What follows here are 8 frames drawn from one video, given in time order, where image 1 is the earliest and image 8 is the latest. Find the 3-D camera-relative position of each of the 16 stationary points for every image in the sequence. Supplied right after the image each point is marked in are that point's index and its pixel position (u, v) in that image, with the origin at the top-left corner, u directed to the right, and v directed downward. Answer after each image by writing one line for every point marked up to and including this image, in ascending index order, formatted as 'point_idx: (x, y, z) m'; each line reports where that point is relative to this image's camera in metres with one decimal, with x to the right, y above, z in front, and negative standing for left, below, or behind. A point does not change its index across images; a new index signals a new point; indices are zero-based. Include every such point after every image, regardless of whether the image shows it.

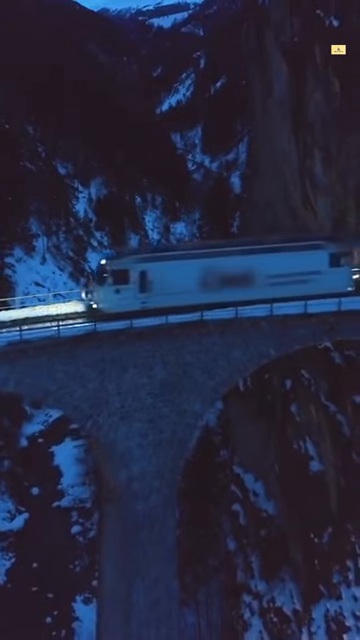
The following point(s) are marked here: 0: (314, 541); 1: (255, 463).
0: (+1.7, -2.8, +13.8) m
1: (+1.1, -2.2, +15.8) m
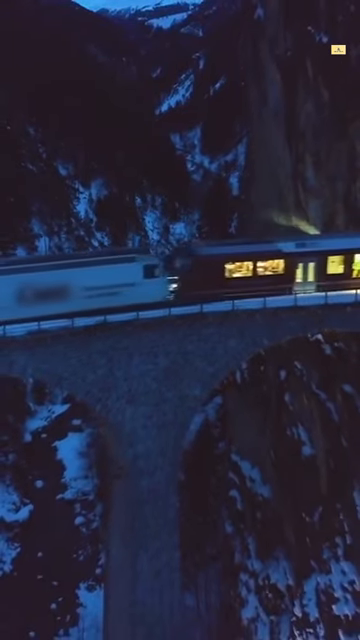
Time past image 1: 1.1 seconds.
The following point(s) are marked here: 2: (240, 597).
0: (+1.8, -2.8, +14.8) m
1: (+1.2, -2.1, +16.7) m
2: (+0.8, -3.9, +14.5) m
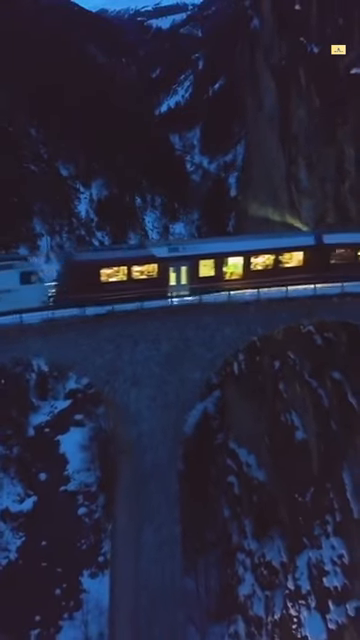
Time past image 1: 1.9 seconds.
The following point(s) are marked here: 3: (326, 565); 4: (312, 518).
0: (+1.8, -2.7, +15.7) m
1: (+1.2, -2.0, +17.6) m
2: (+0.8, -3.8, +15.4) m
3: (+2.0, -3.3, +14.2) m
4: (+1.9, -2.8, +15.0) m
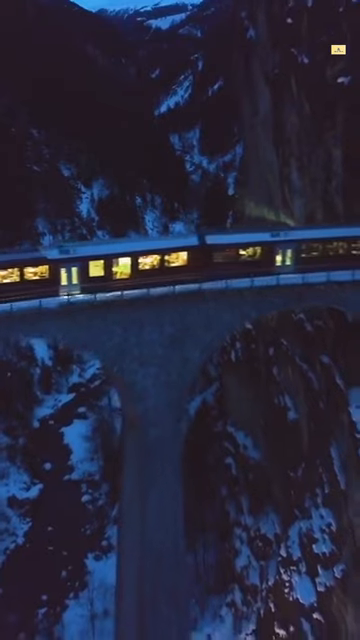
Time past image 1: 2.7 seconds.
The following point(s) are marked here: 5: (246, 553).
0: (+1.8, -2.5, +16.9) m
1: (+1.2, -1.9, +18.8) m
2: (+0.9, -3.6, +16.6) m
3: (+2.0, -3.2, +15.4) m
4: (+1.9, -2.7, +16.2) m
5: (+1.0, -3.7, +16.4) m
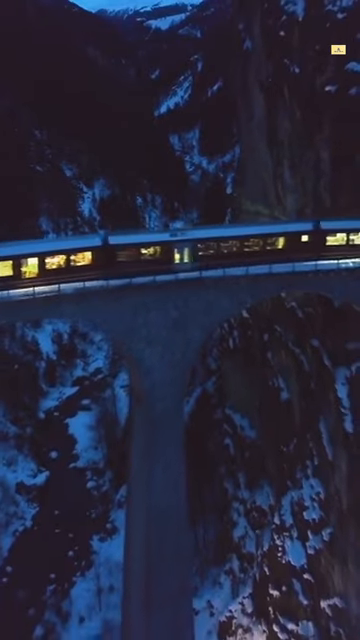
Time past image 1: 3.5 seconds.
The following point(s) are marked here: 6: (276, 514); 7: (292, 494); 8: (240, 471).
0: (+1.8, -2.3, +18.3) m
1: (+1.2, -1.6, +20.2) m
2: (+0.9, -3.4, +18.0) m
3: (+2.0, -3.0, +16.8) m
4: (+1.9, -2.5, +17.6) m
5: (+1.1, -3.5, +17.8) m
6: (+1.6, -3.2, +17.4) m
7: (+1.9, -2.9, +17.4) m
8: (+1.1, -2.7, +18.9) m
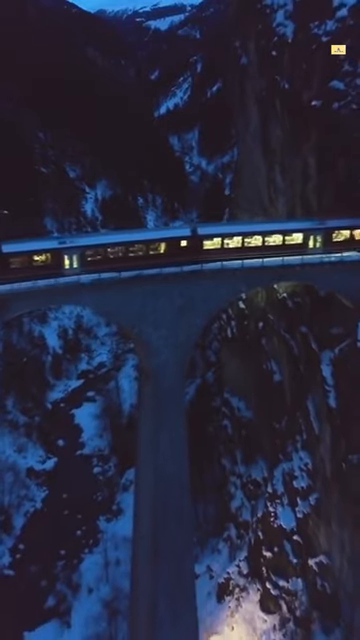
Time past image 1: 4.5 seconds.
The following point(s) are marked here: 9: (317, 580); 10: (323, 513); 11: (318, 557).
0: (+1.9, -2.1, +20.2) m
1: (+1.2, -1.5, +22.1) m
2: (+0.9, -3.3, +19.9) m
3: (+2.1, -2.8, +18.7) m
4: (+2.0, -2.3, +19.5) m
5: (+1.1, -3.3, +19.7) m
6: (+1.6, -3.0, +19.3) m
7: (+1.9, -2.7, +19.3) m
8: (+1.1, -2.6, +20.8) m
9: (+2.3, -4.3, +17.1) m
10: (+2.4, -3.2, +17.3) m
11: (+2.3, -3.9, +17.1) m
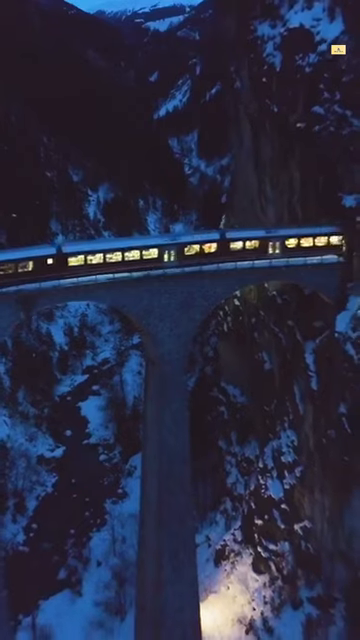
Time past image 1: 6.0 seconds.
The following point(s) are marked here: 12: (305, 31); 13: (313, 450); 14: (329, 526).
0: (+1.9, -2.0, +22.6) m
1: (+1.3, -1.4, +24.6) m
2: (+1.0, -3.2, +22.3) m
3: (+2.1, -2.7, +21.1) m
4: (+2.0, -2.2, +22.0) m
5: (+1.2, -3.2, +22.1) m
6: (+1.7, -2.9, +21.7) m
7: (+1.9, -2.6, +21.7) m
8: (+1.2, -2.5, +23.2) m
9: (+2.3, -4.2, +19.5) m
10: (+2.4, -3.1, +19.7) m
11: (+2.3, -3.8, +19.5) m
12: (+2.3, +5.4, +19.4) m
13: (+2.5, -2.4, +19.2) m
14: (+2.6, -3.6, +18.3) m
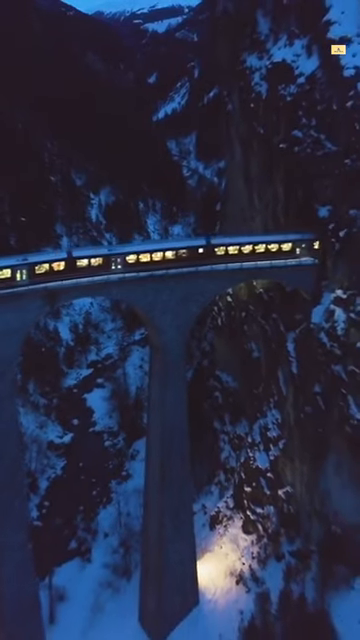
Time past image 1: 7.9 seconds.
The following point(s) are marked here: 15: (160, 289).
0: (+1.9, -1.9, +25.7) m
1: (+1.3, -1.2, +27.7) m
2: (+1.0, -3.0, +25.4) m
3: (+2.1, -2.5, +24.2) m
4: (+2.0, -2.0, +25.1) m
5: (+1.1, -3.1, +25.3) m
6: (+1.7, -2.8, +24.8) m
7: (+1.9, -2.5, +24.8) m
8: (+1.2, -2.3, +26.4) m
9: (+2.3, -4.0, +22.6) m
10: (+2.4, -2.9, +22.8) m
11: (+2.3, -3.7, +22.7) m
12: (+2.3, +5.5, +22.5) m
13: (+2.5, -2.3, +22.3) m
14: (+2.6, -3.5, +21.5) m
15: (-0.4, +0.6, +21.7) m
